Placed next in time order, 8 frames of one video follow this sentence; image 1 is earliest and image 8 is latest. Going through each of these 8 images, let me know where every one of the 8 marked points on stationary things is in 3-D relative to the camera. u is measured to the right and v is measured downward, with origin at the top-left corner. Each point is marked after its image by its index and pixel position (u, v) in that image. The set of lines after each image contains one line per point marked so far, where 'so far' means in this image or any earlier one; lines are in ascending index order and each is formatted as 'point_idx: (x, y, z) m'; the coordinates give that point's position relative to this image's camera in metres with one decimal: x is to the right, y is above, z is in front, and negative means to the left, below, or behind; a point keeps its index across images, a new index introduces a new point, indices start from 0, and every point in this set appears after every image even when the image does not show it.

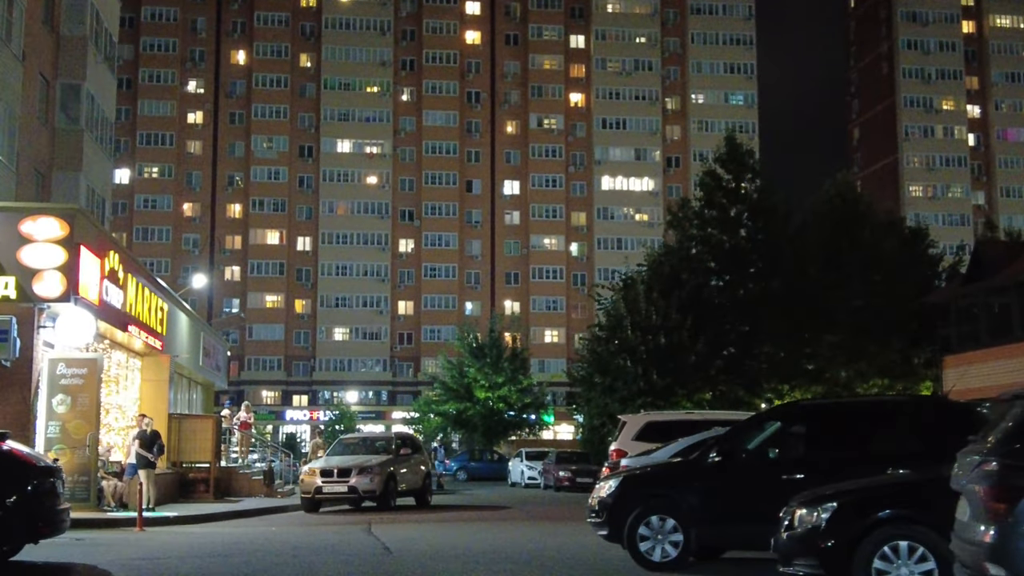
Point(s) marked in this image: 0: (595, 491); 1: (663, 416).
0: (+0.9, -2.3, +13.0) m
1: (+2.6, -2.2, +19.8) m
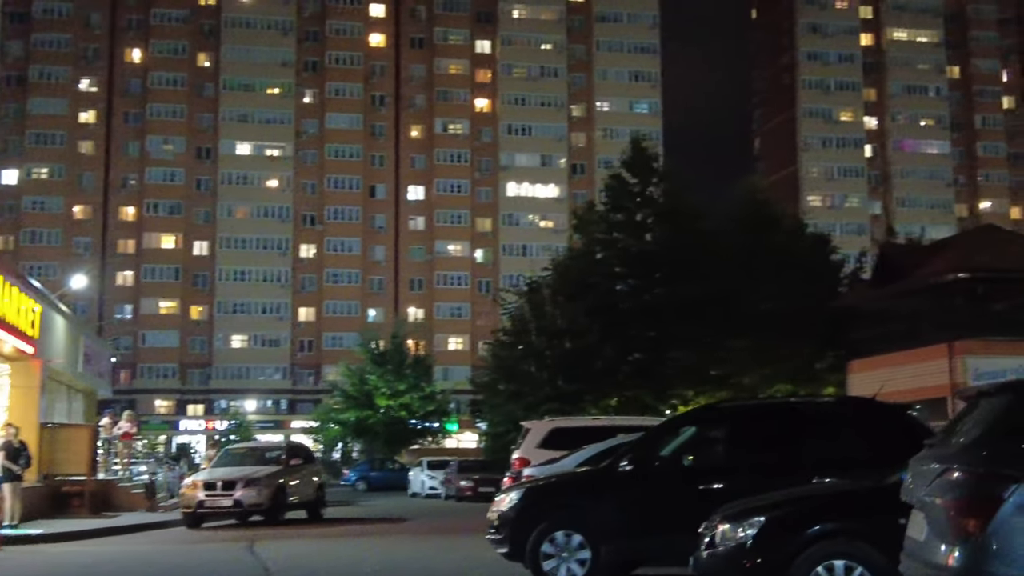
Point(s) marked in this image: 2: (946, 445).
0: (-0.2, -2.2, +11.8) m
1: (+0.9, -2.2, +18.8) m
2: (+2.3, -0.8, +6.0) m
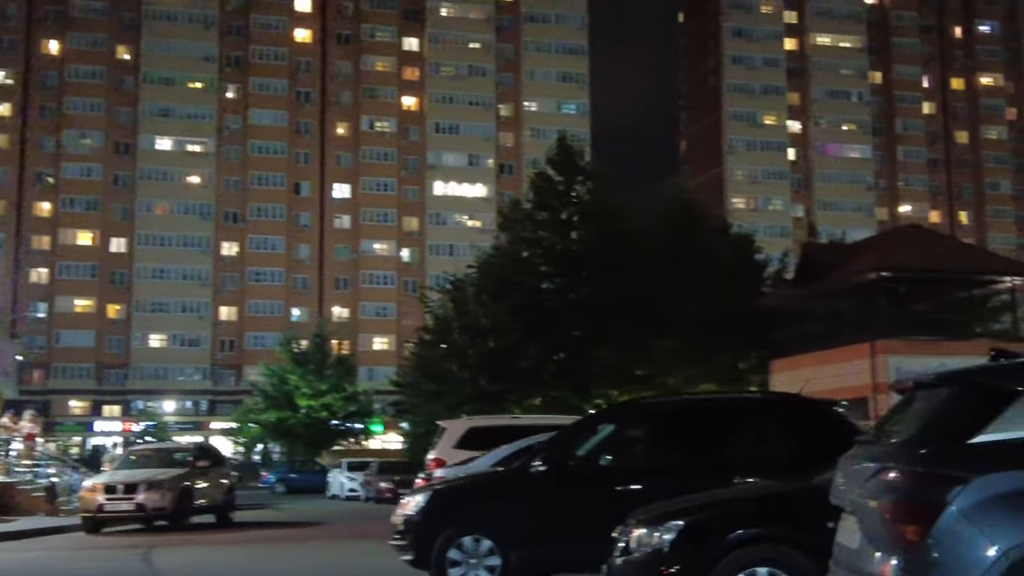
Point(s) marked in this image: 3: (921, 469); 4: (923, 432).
0: (-1.1, -2.1, +11.0) m
1: (-0.4, -2.1, +18.1) m
2: (+1.7, -0.7, +5.5) m
3: (+1.8, -0.8, +5.0) m
4: (+1.8, -0.6, +5.2) m
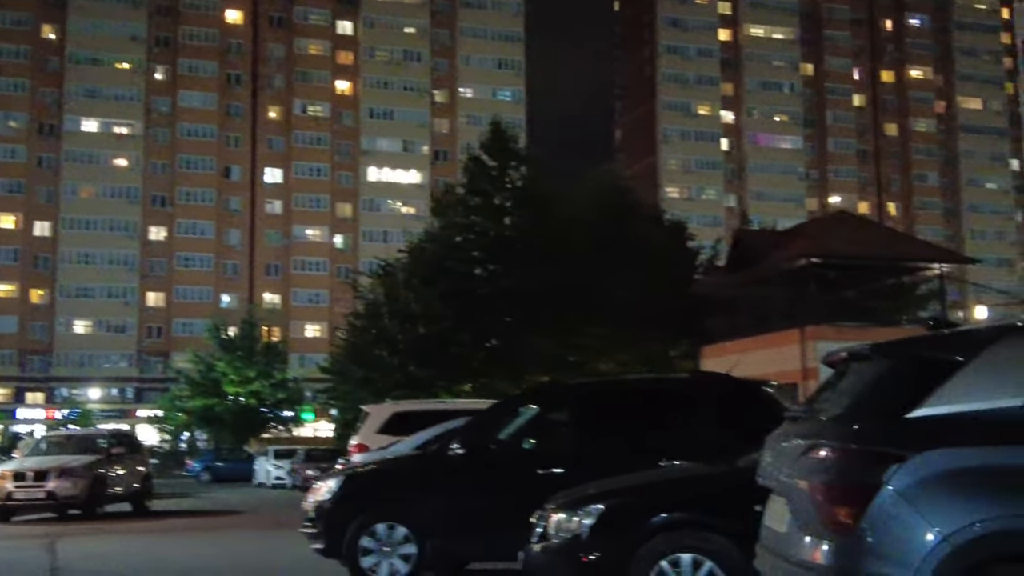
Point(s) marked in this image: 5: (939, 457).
0: (-1.8, -1.9, +10.5) m
1: (-1.5, -1.8, +17.6) m
2: (+1.3, -0.6, +5.1) m
3: (+1.4, -0.6, +4.6) m
4: (+1.4, -0.5, +4.9) m
5: (+1.6, -0.6, +4.4) m
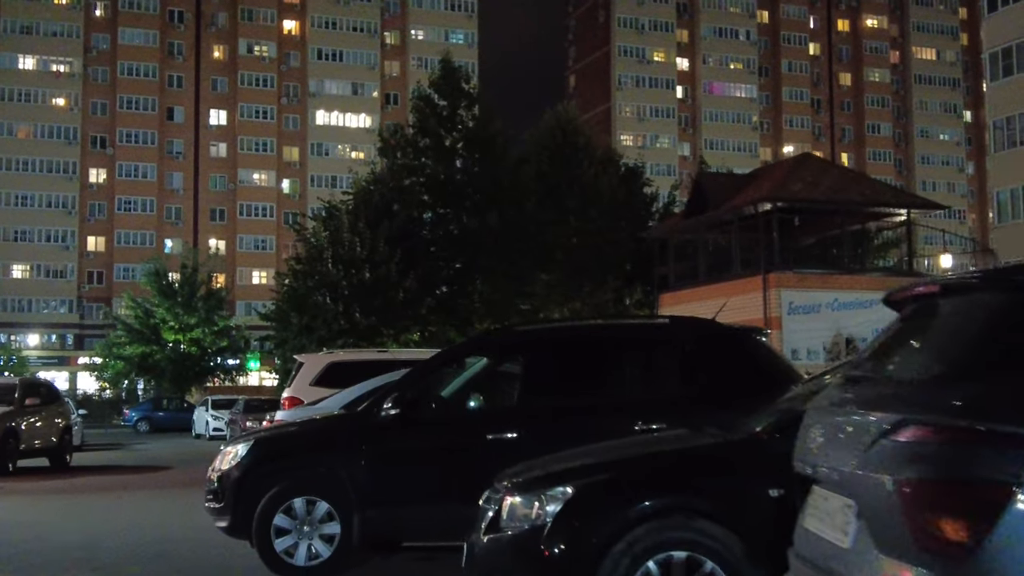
0: (-2.2, -1.3, +8.9) m
1: (-2.3, -0.9, +16.0) m
2: (+1.1, -0.3, +3.6) m
3: (+1.2, -0.4, +3.1) m
4: (+1.3, -0.2, +3.4) m
5: (+1.5, -0.4, +3.0) m
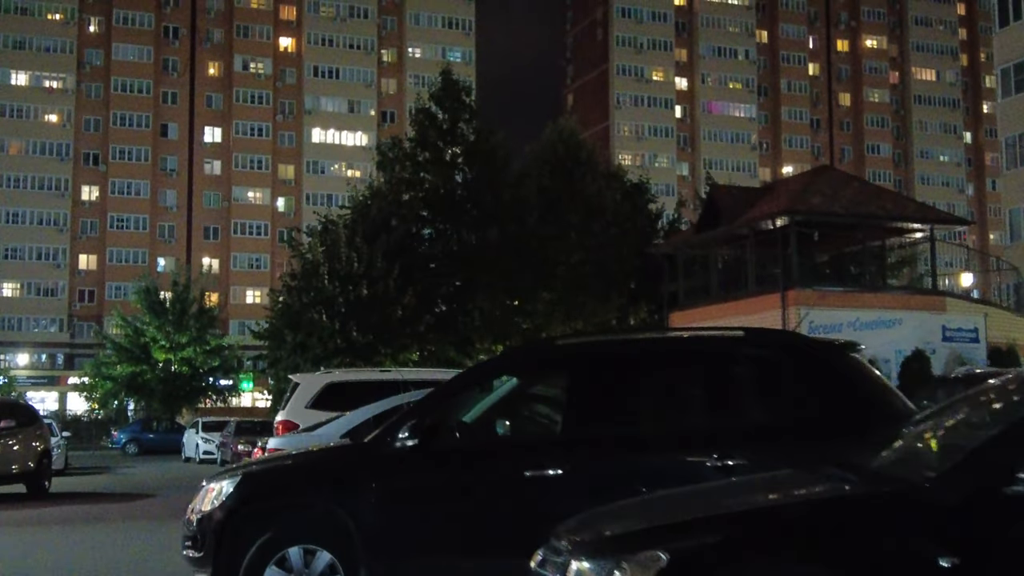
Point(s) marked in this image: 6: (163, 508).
0: (-2.0, -1.4, +7.6) m
1: (-2.1, -1.1, +14.7) m
2: (+1.4, -0.2, +2.3) m
3: (+1.4, -0.3, +1.8) m
4: (+1.5, -0.2, +2.0) m
5: (+1.7, -0.3, +1.6) m
6: (-5.4, -3.4, +18.3) m
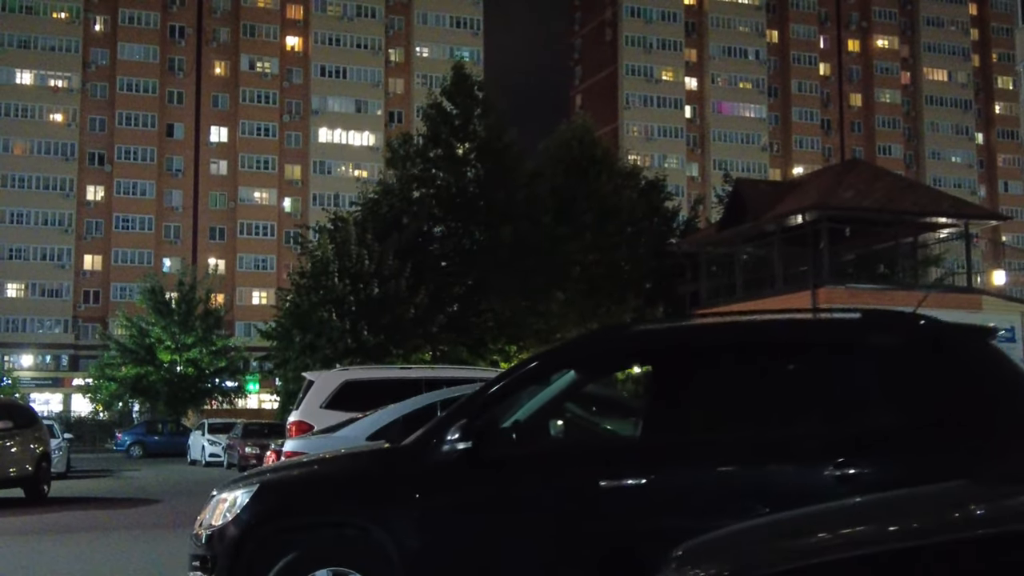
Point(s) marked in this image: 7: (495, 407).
0: (-1.7, -1.2, +6.6) m
1: (-1.7, -1.0, +13.6) m
2: (+1.7, -0.1, +1.2) m
3: (+1.7, -0.2, +0.8) m
4: (+1.8, 0.0, +1.0) m
5: (+2.0, -0.2, +0.6) m
6: (-5.0, -3.3, +17.3) m
7: (-0.1, -0.6, +5.9) m
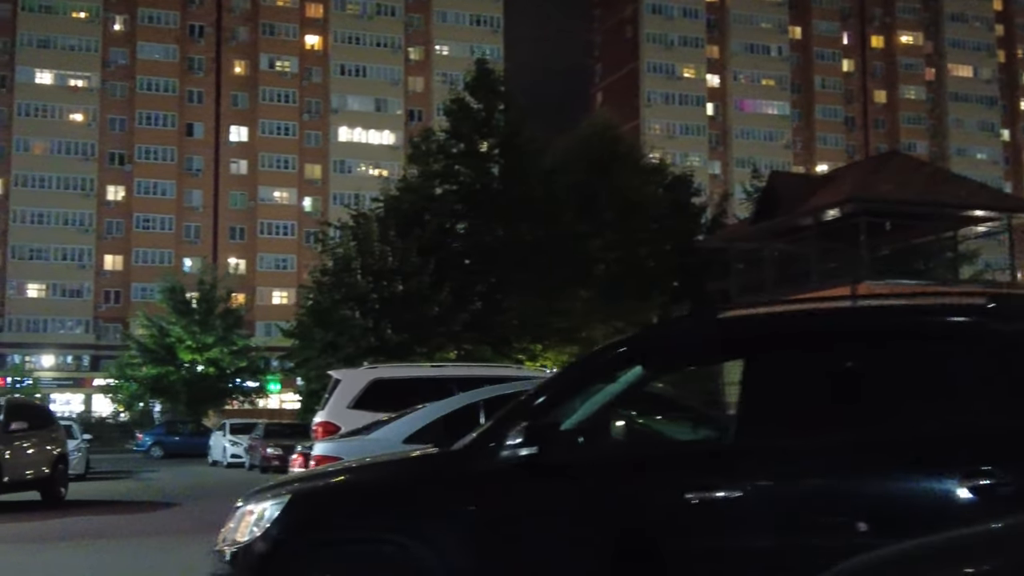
0: (-1.4, -1.2, +5.9) m
1: (-1.3, -0.9, +13.0) m
2: (+1.9, 0.0, +0.5) m
3: (+1.9, -0.1, 0.0) m
4: (+2.0, 0.0, +0.3) m
5: (+2.2, -0.1, -0.1) m
6: (-4.6, -3.2, +16.6) m
7: (+0.2, -0.5, +5.2) m
